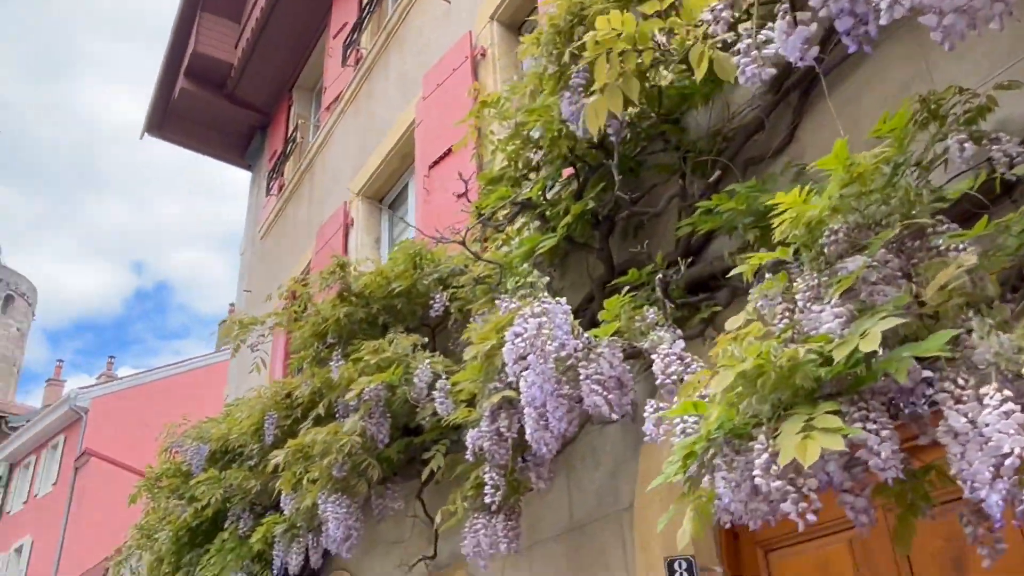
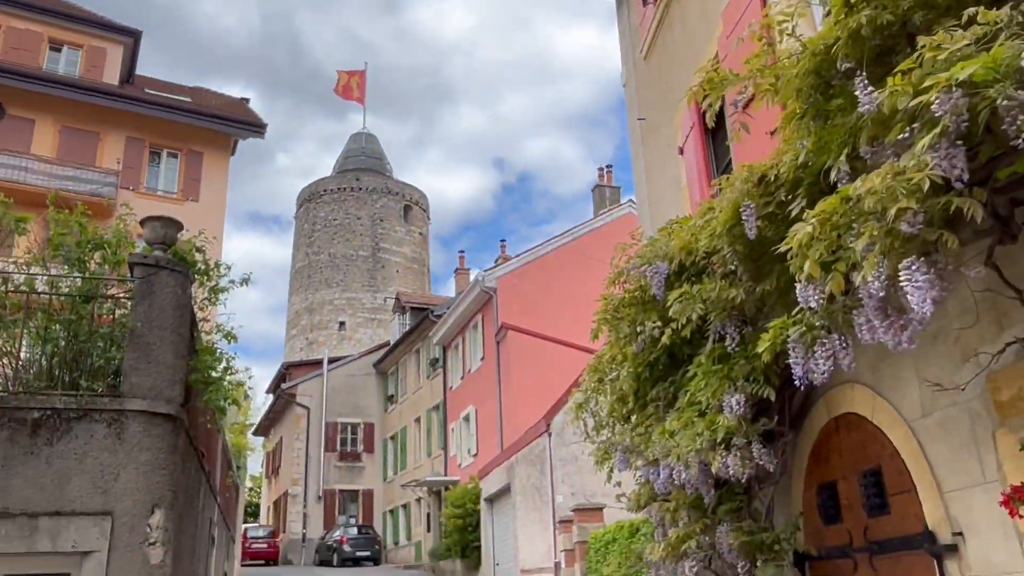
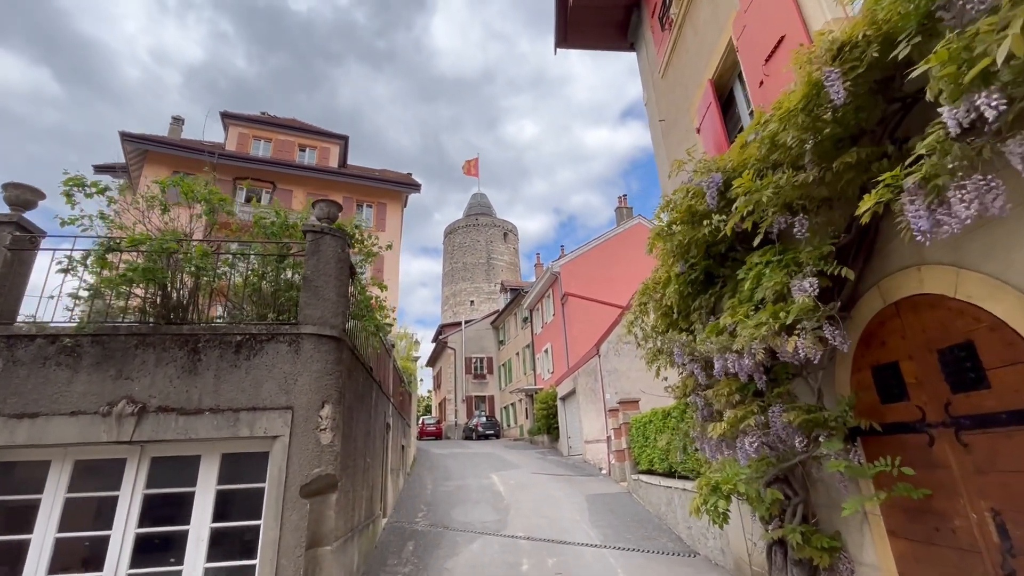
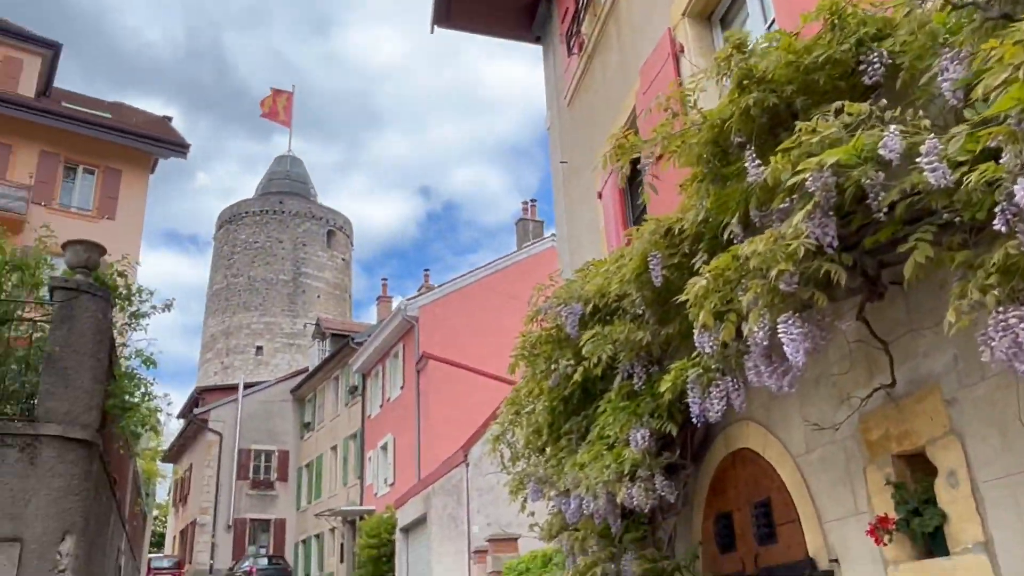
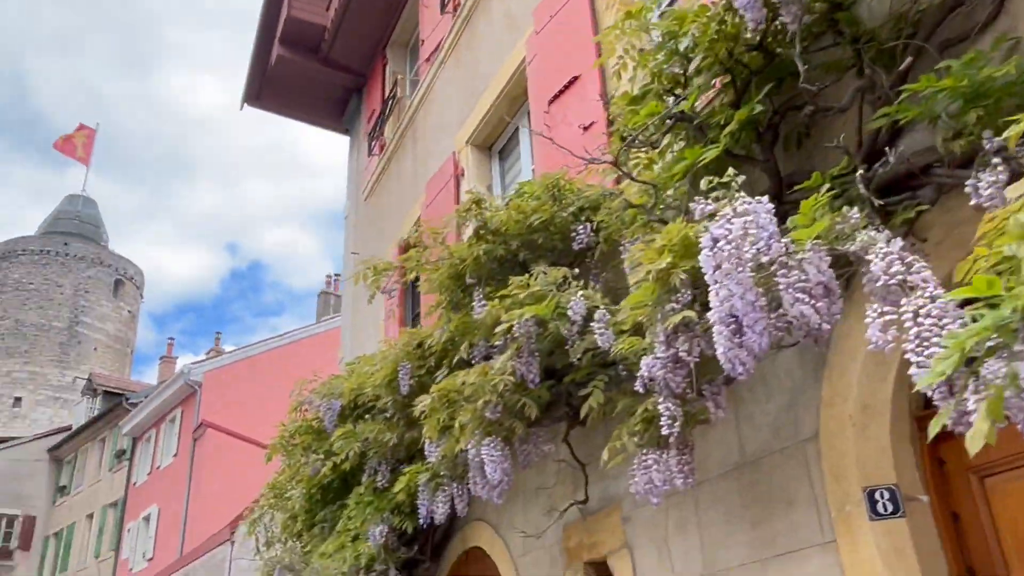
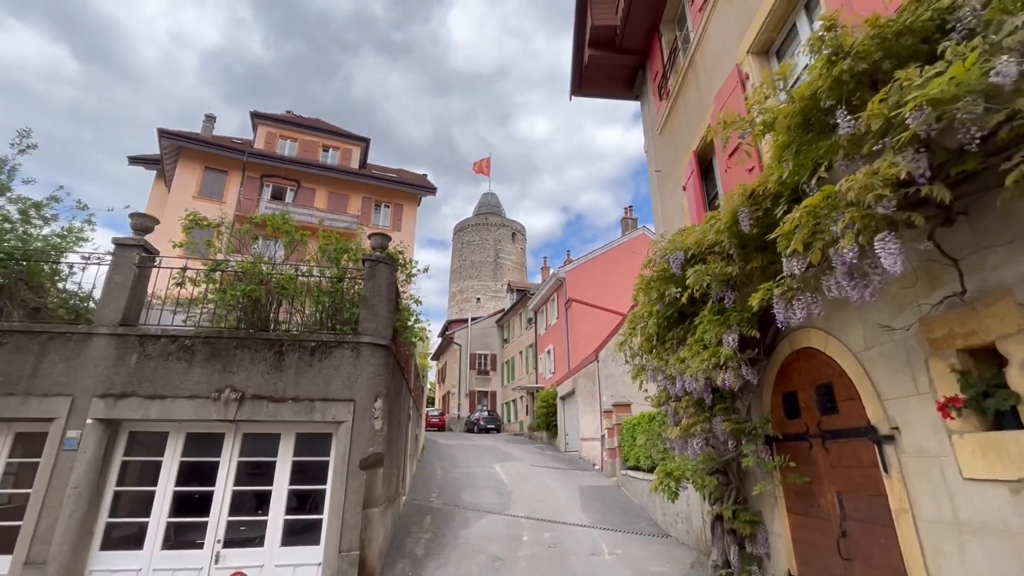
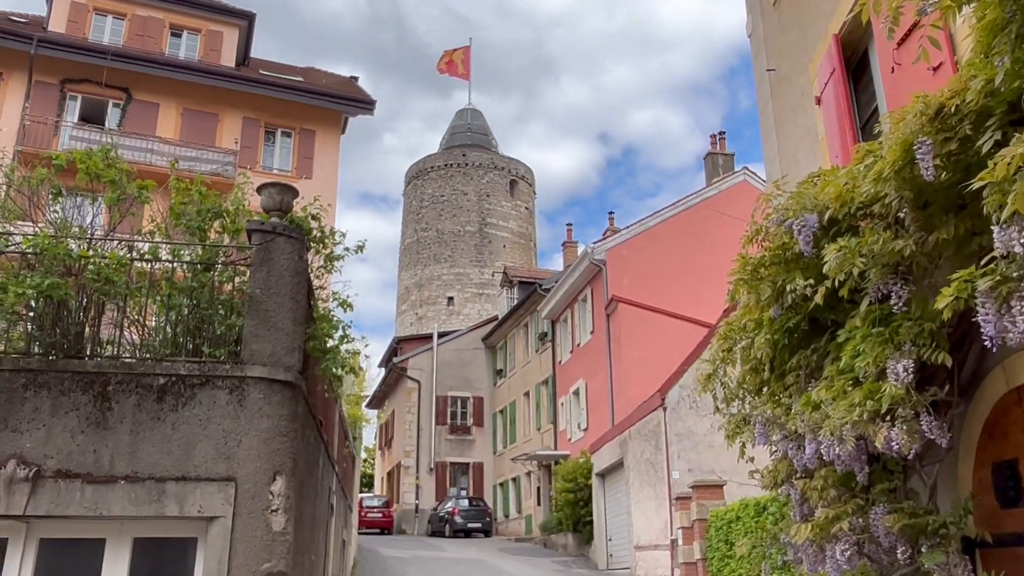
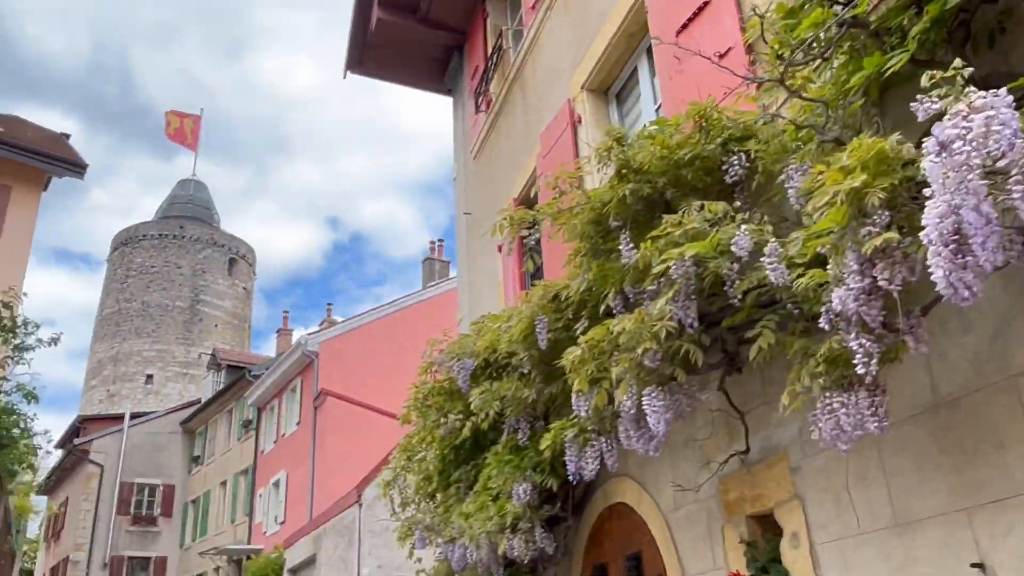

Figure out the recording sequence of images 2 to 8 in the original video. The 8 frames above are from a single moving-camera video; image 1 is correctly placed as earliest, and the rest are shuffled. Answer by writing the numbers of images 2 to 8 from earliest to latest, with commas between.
5, 8, 4, 2, 7, 6, 3
